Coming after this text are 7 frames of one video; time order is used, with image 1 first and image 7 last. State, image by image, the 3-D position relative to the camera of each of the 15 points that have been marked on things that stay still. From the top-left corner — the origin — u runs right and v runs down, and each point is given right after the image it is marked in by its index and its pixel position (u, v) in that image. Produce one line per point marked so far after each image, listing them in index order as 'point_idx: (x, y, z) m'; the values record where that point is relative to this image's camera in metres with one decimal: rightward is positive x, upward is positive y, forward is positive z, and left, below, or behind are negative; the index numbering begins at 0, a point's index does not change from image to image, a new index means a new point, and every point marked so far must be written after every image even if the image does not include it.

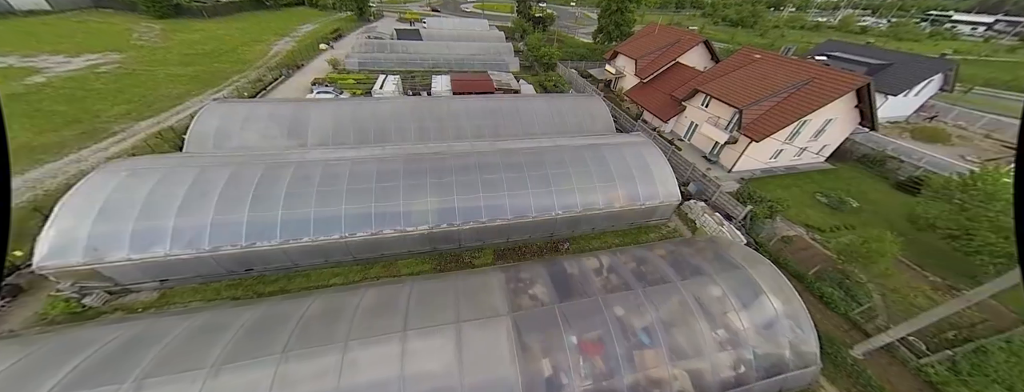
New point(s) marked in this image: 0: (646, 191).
0: (+6.7, +0.2, +12.6) m
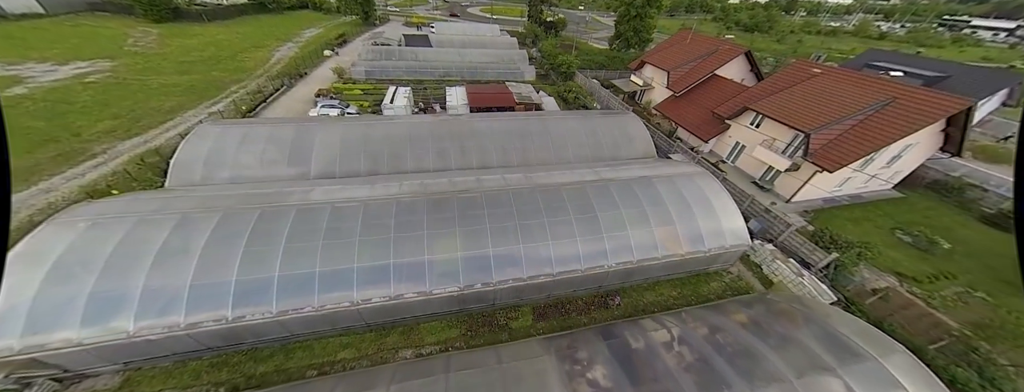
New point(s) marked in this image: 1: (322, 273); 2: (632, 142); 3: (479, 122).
0: (+8.4, -1.6, +10.7) m
1: (-5.9, -2.4, +7.9) m
2: (+7.6, +3.1, +15.7) m
3: (-1.9, +4.4, +15.0) m
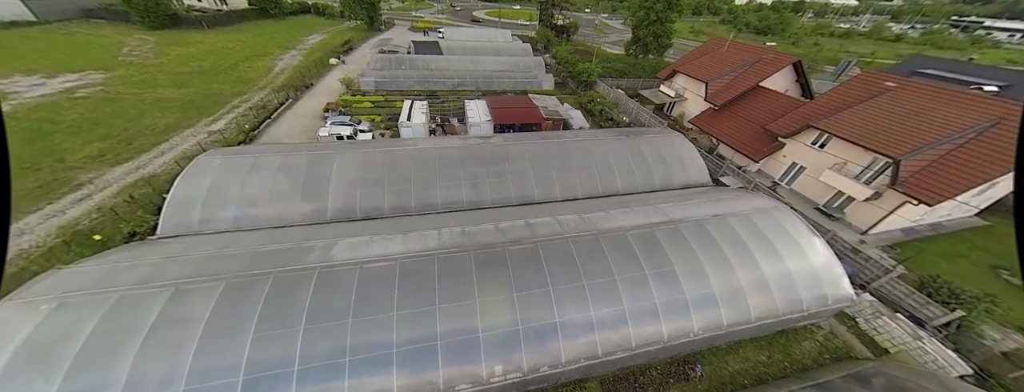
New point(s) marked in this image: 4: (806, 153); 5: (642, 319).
0: (+10.4, -3.2, +9.0) m
1: (-3.9, -4.1, +6.2) m
2: (+9.6, +1.5, +14.1) m
3: (0.0, +2.7, +13.4) m
4: (+16.7, +2.5, +14.4) m
5: (+4.0, -3.8, +7.8) m
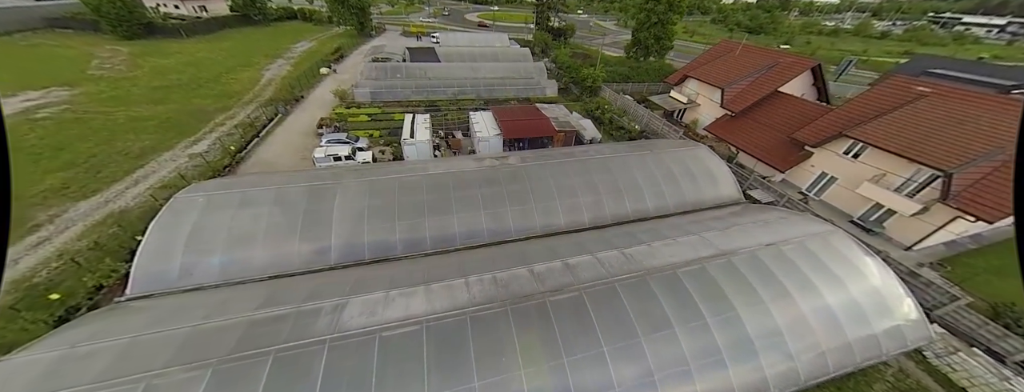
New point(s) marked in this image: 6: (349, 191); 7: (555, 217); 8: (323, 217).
0: (+11.6, -4.0, +8.1) m
1: (-2.6, -5.4, +4.9) m
2: (+10.5, +0.6, +13.2) m
3: (+0.9, +1.5, +12.3) m
4: (+17.6, +1.8, +13.7) m
5: (+5.3, -4.8, +6.7) m
6: (-6.8, +0.2, +10.5) m
7: (+1.9, -0.9, +11.1) m
8: (-7.3, -0.8, +9.8) m
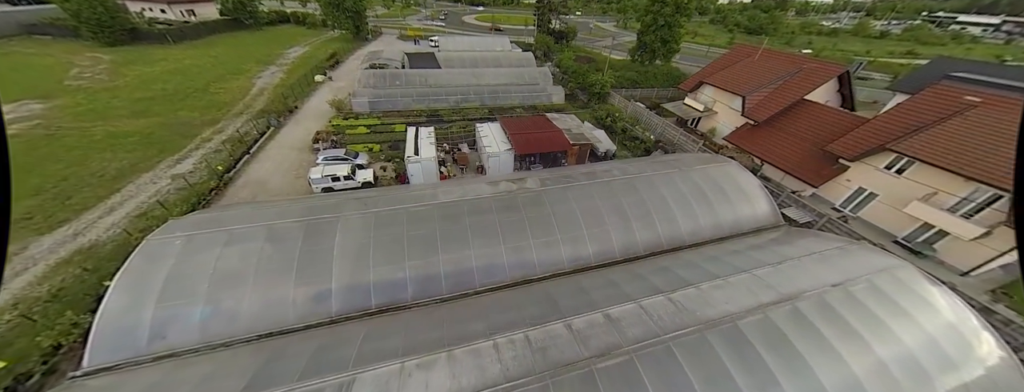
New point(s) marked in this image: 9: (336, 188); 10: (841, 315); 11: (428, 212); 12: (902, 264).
0: (+12.5, -5.0, +7.1) m
1: (-1.6, -6.5, +3.7) m
2: (+11.3, -0.4, +12.1) m
3: (+1.7, +0.4, +11.1) m
4: (+18.4, +0.9, +12.7) m
5: (+6.2, -5.9, +5.6) m
6: (-5.9, -1.0, +9.3) m
7: (+2.7, -2.0, +10.0) m
8: (-6.5, -2.0, +8.6) m
9: (-9.9, +0.4, +14.2) m
10: (+9.3, -3.6, +7.1) m
11: (-3.4, -0.6, +9.9) m
12: (+13.0, -2.2, +8.5) m
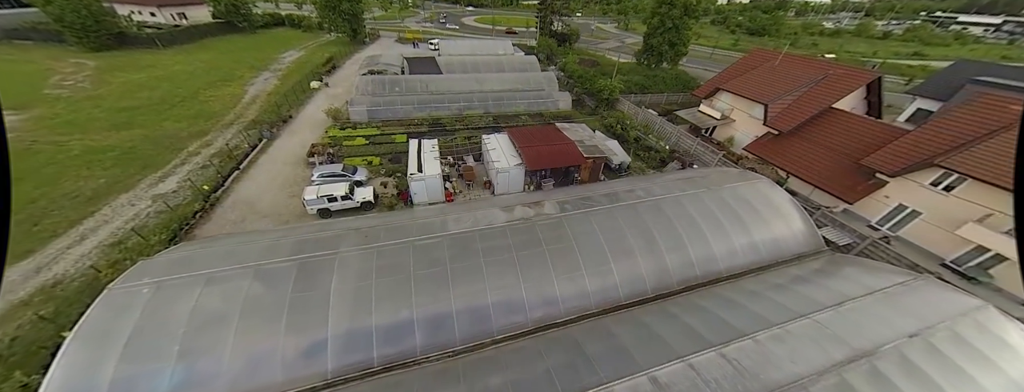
0: (+13.2, -5.9, +6.0) m
1: (-0.9, -7.5, +2.6) m
2: (+11.9, -1.3, +11.1) m
3: (+2.4, -0.6, +10.0) m
4: (+19.0, 0.0, +11.7) m
5: (+6.9, -6.8, +4.6) m
6: (-5.3, -2.1, +8.2) m
7: (+3.4, -3.0, +8.9) m
8: (-5.8, -3.0, +7.5) m
9: (-9.2, -0.7, +13.1) m
10: (+10.0, -4.6, +6.0) m
11: (-2.7, -1.6, +8.8) m
12: (+13.7, -3.2, +7.5) m
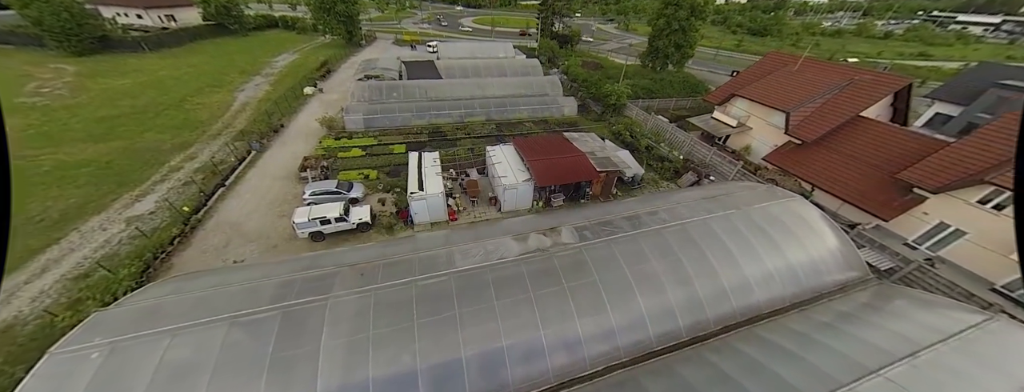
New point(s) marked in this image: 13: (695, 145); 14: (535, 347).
0: (+13.7, -6.7, +5.1) m
1: (-0.3, -8.5, +1.5) m
2: (+12.4, -2.2, +10.1) m
3: (+2.9, -1.5, +9.0) m
4: (+19.5, -0.8, +10.8) m
5: (+7.5, -7.7, +3.6) m
6: (-4.8, -3.1, +7.1) m
7: (+3.9, -4.0, +7.8) m
8: (-5.3, -4.0, +6.4) m
9: (-8.8, -1.7, +12.0) m
10: (+10.5, -5.4, +5.1) m
11: (-2.2, -2.6, +7.7) m
12: (+14.2, -4.0, +6.5) m
13: (+13.2, +3.9, +18.4) m
14: (+0.4, -4.2, +7.1) m
